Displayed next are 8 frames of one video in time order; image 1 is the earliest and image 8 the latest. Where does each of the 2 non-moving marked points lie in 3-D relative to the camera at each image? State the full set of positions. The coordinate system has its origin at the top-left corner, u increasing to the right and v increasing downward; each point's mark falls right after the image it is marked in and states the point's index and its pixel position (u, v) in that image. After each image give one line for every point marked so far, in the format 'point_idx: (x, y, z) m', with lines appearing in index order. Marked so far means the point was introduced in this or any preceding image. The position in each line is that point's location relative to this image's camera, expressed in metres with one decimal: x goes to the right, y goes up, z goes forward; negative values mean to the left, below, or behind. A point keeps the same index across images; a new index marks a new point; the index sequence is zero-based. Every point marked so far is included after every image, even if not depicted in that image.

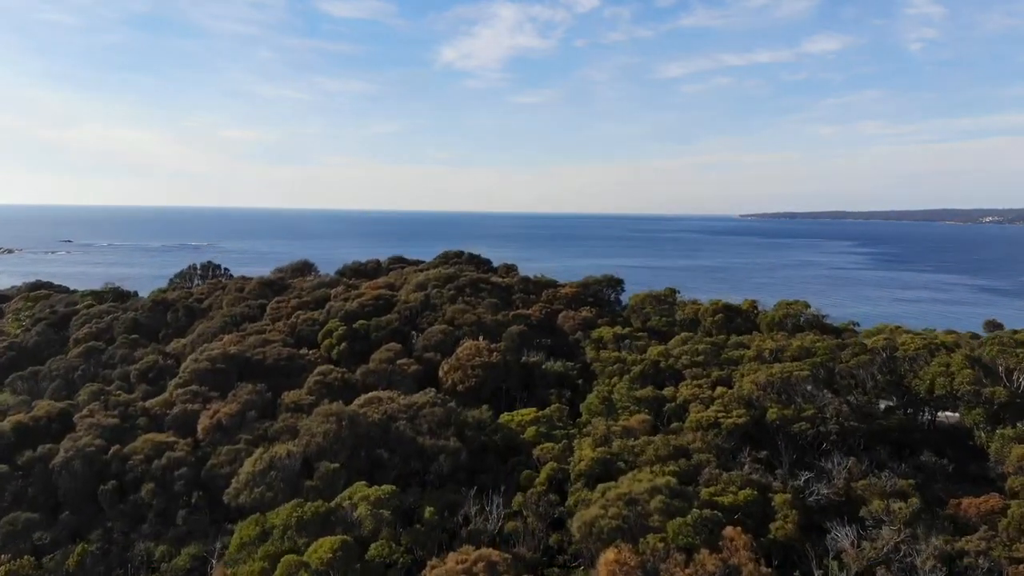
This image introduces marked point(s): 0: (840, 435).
0: (+10.1, -4.6, +10.4) m
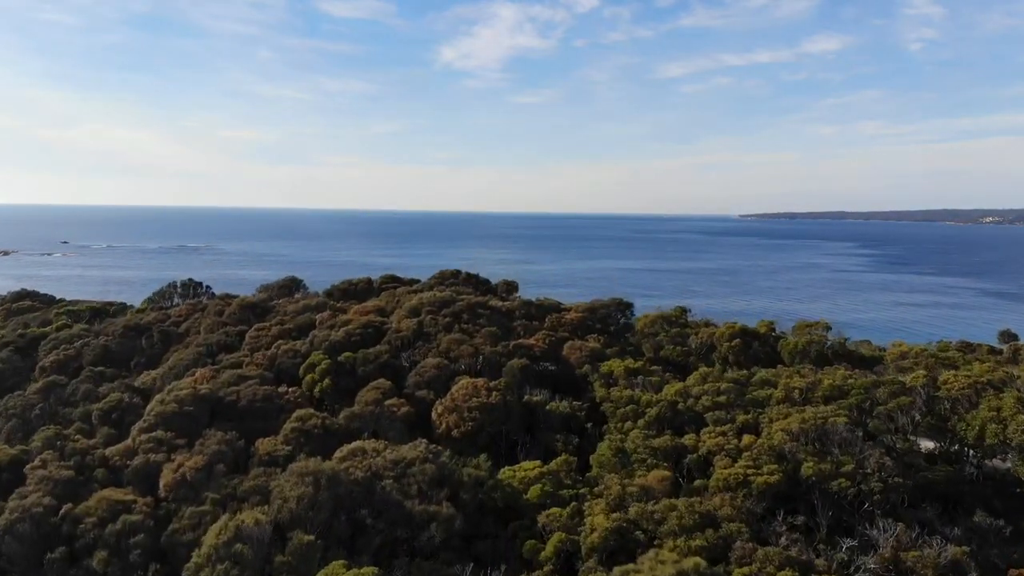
0: (+10.1, -5.6, +9.3) m
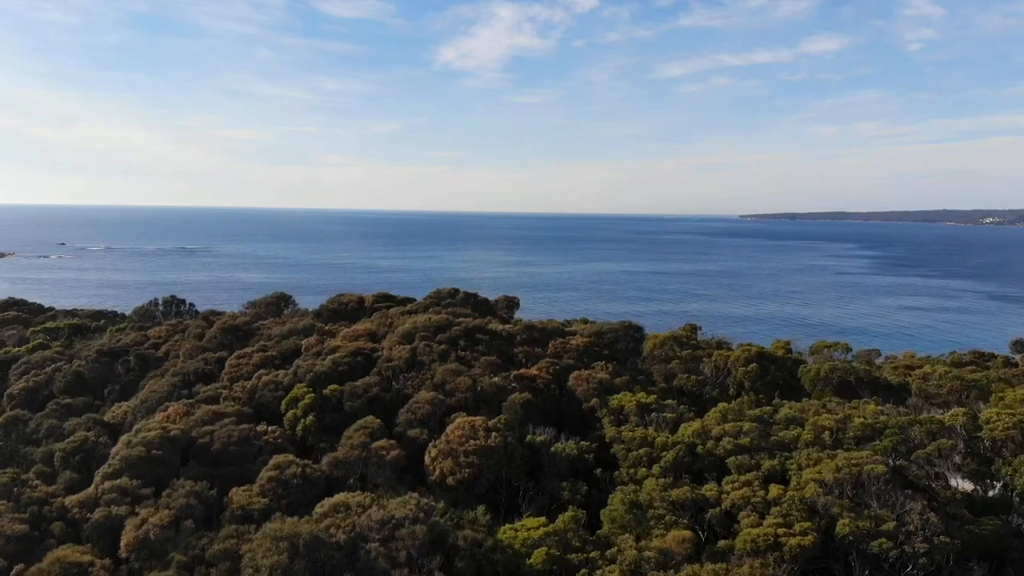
0: (+10.2, -6.4, +8.4) m
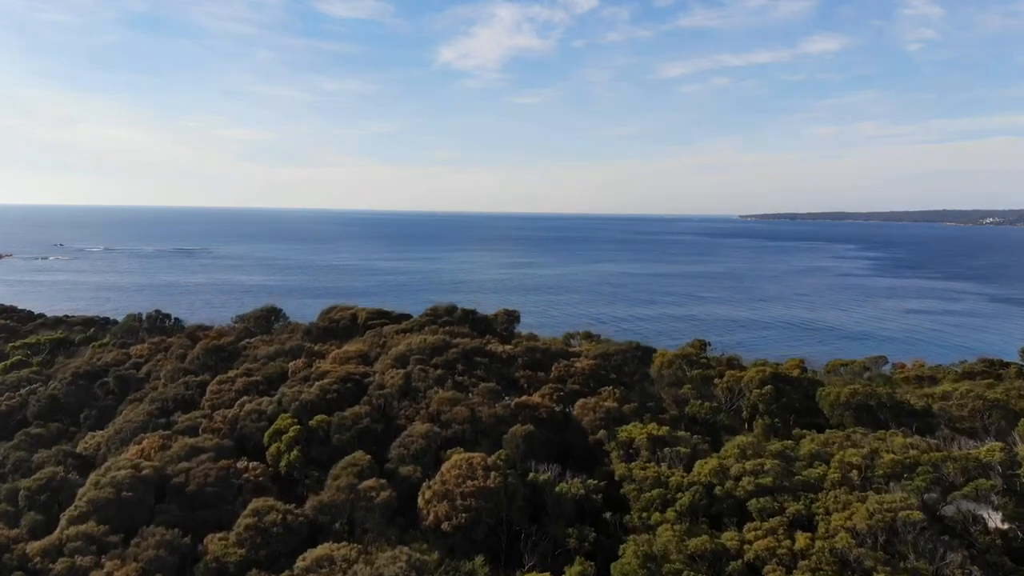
0: (+10.2, -7.0, +7.7) m
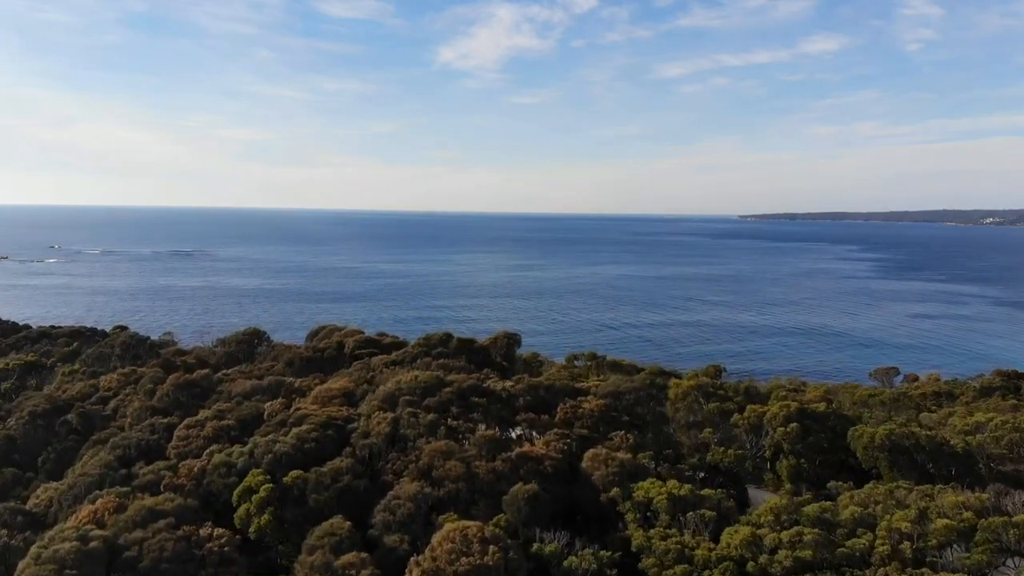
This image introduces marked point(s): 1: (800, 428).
0: (+10.2, -8.0, +6.6) m
1: (+9.7, -4.7, +11.6) m
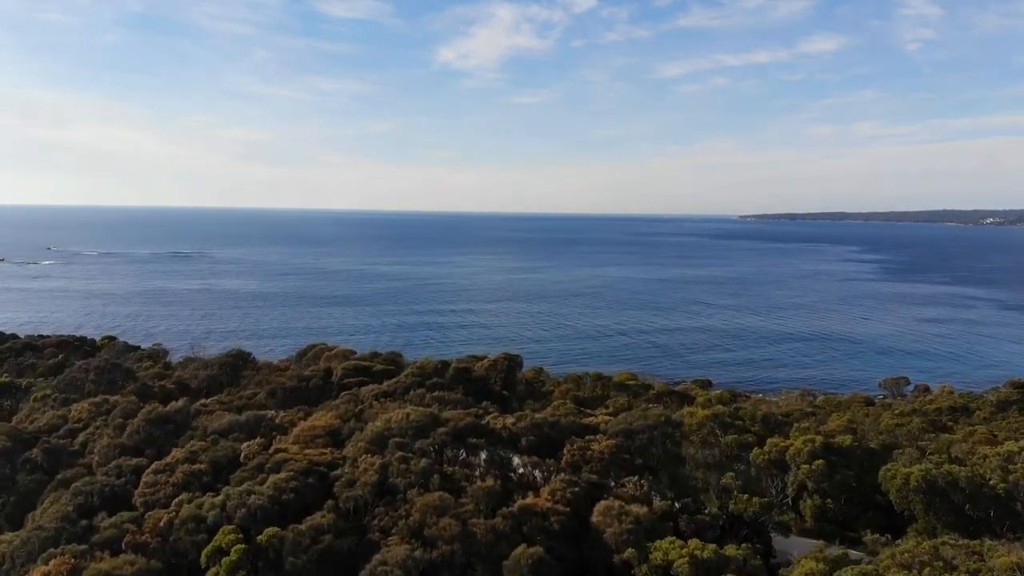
0: (+10.3, -8.8, +5.7) m
1: (+9.8, -5.5, +10.7) m
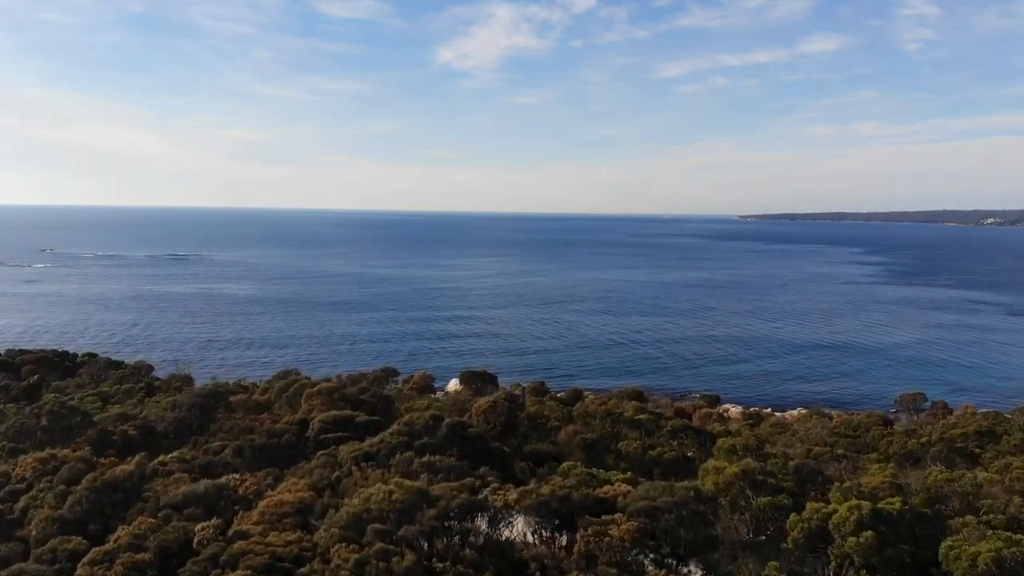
0: (+10.3, -10.0, +4.3) m
1: (+9.8, -6.7, +9.3) m
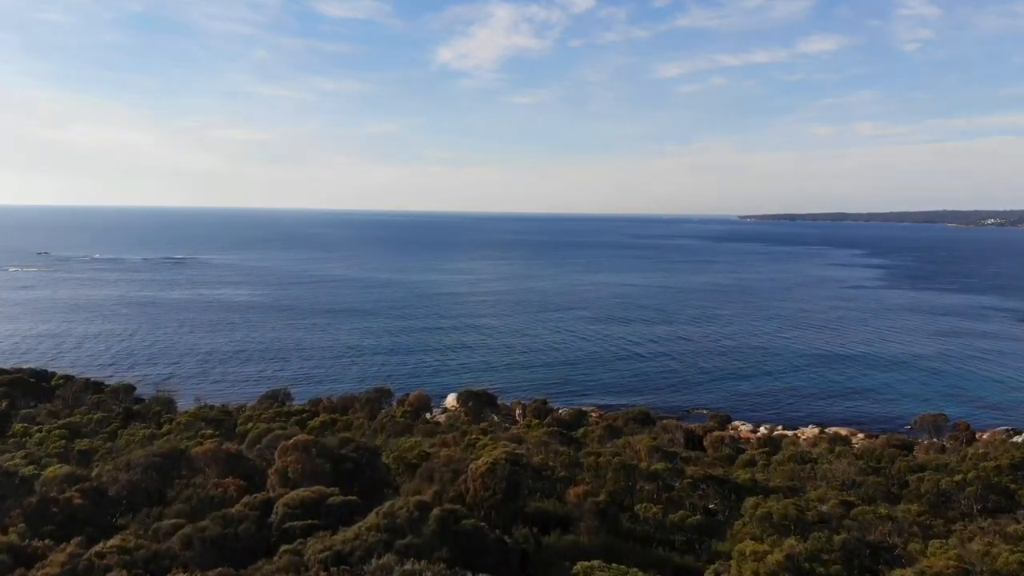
0: (+10.4, -11.5, +2.7) m
1: (+9.9, -8.2, +7.7) m
